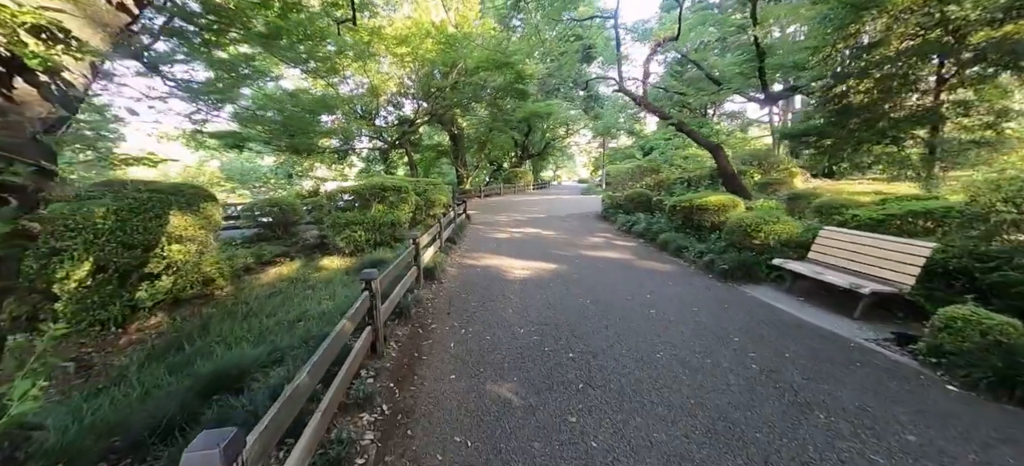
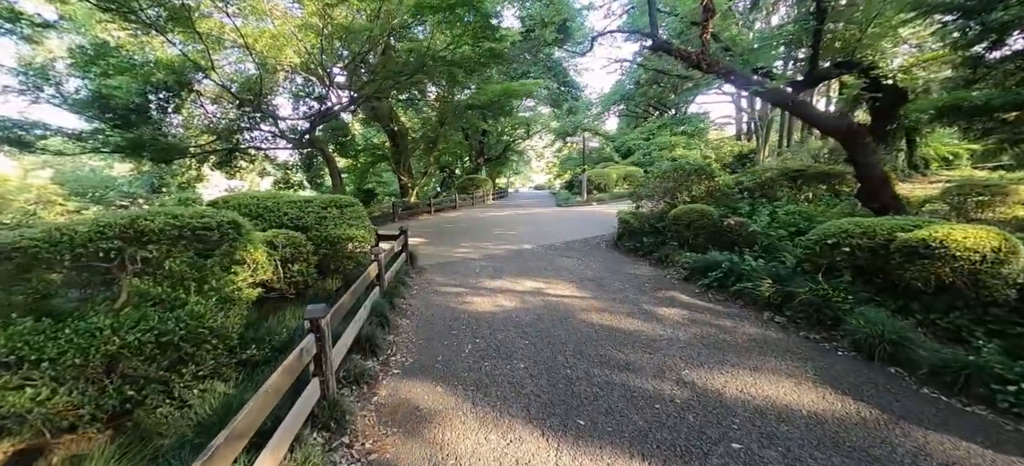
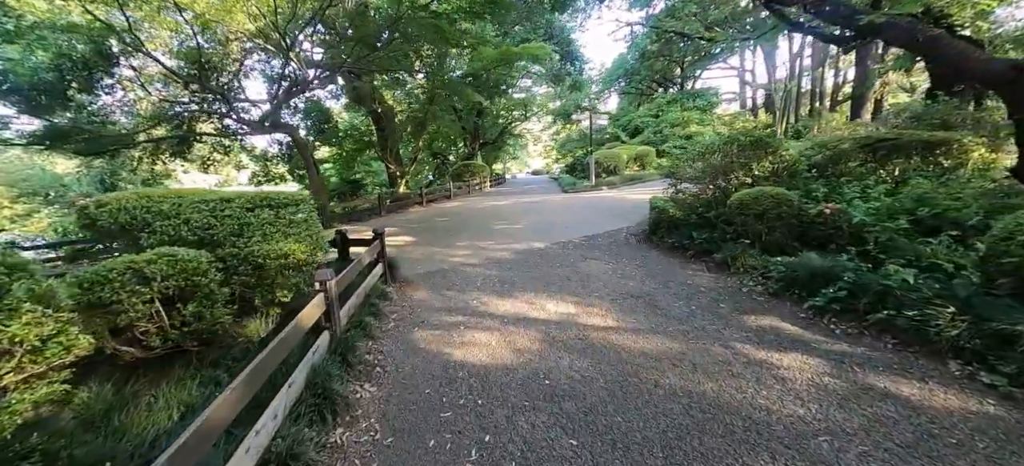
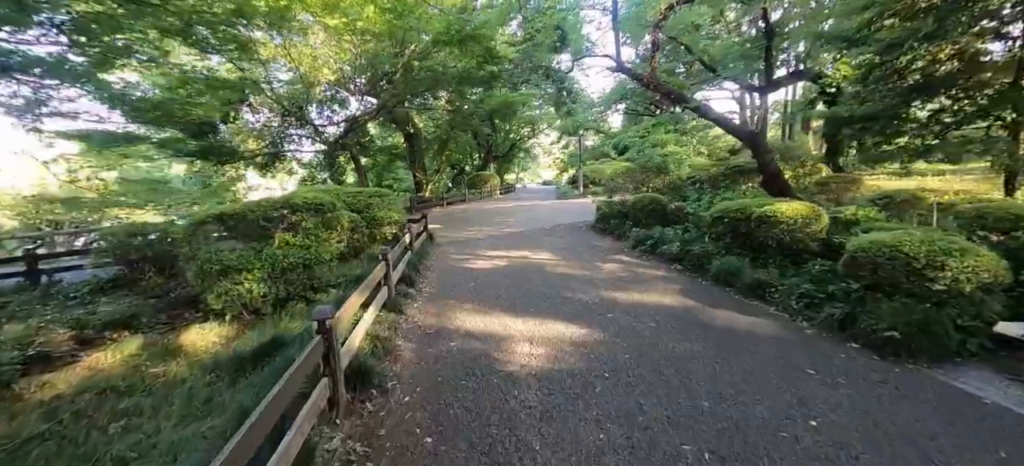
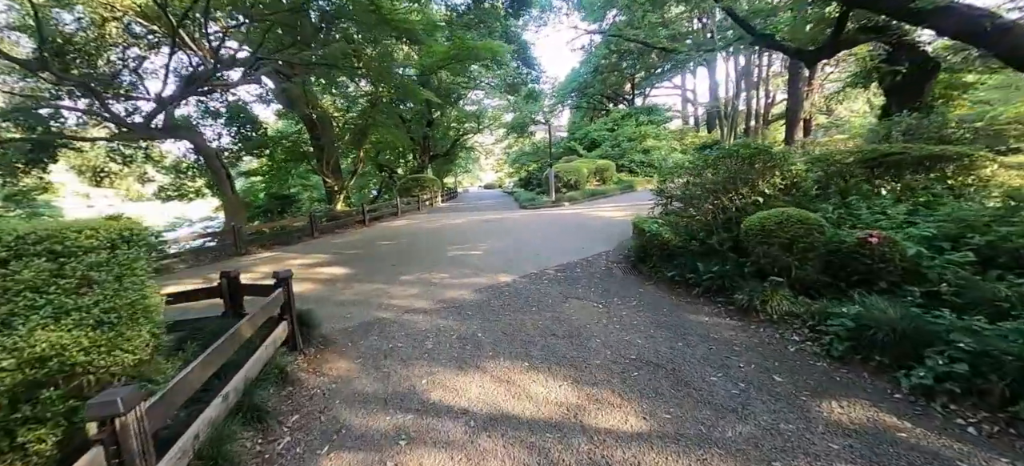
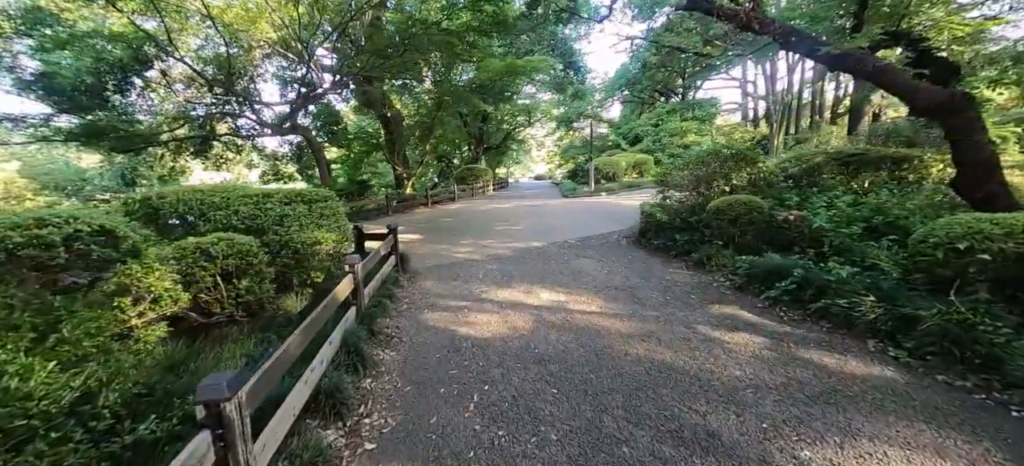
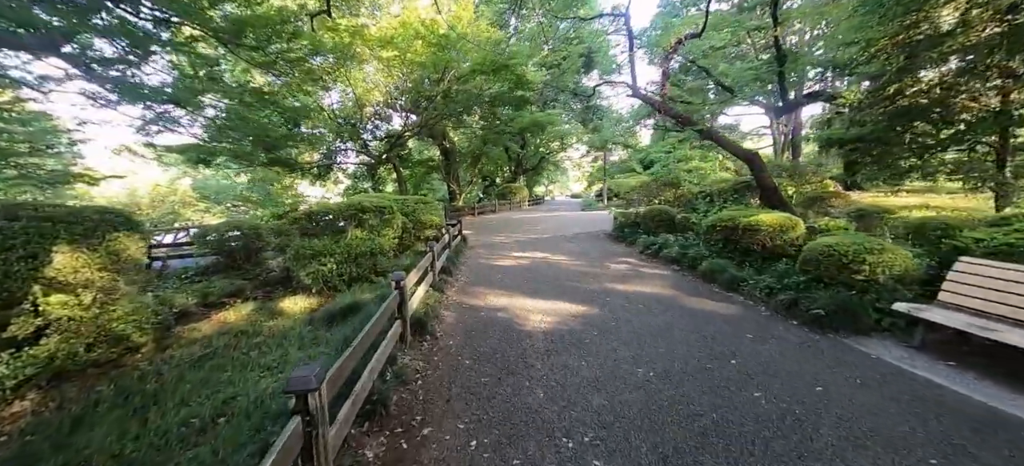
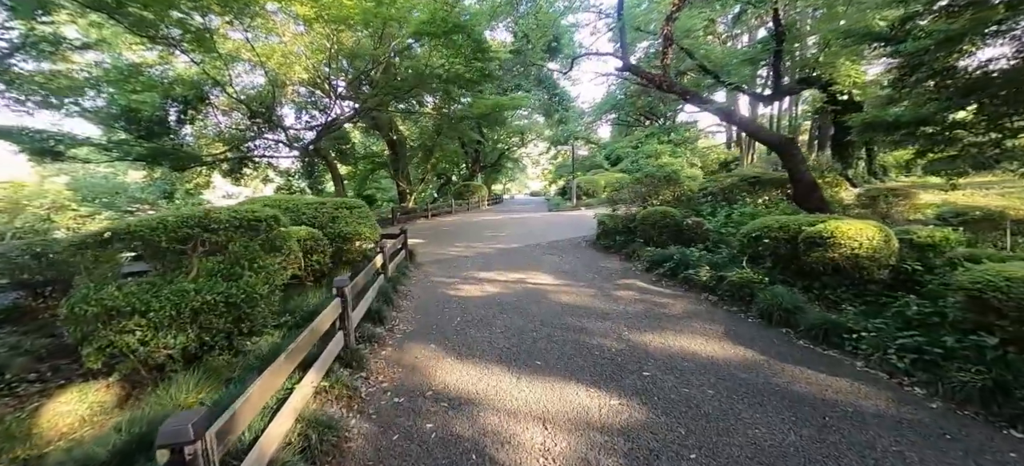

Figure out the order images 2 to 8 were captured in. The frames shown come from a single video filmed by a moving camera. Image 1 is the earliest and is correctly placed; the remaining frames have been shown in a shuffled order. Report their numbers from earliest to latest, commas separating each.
7, 4, 8, 2, 6, 3, 5
